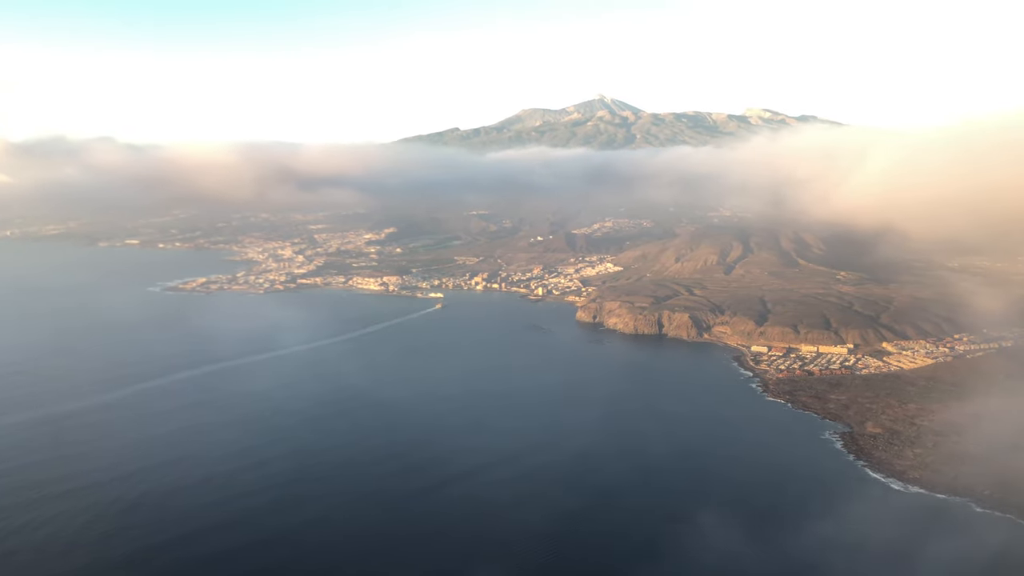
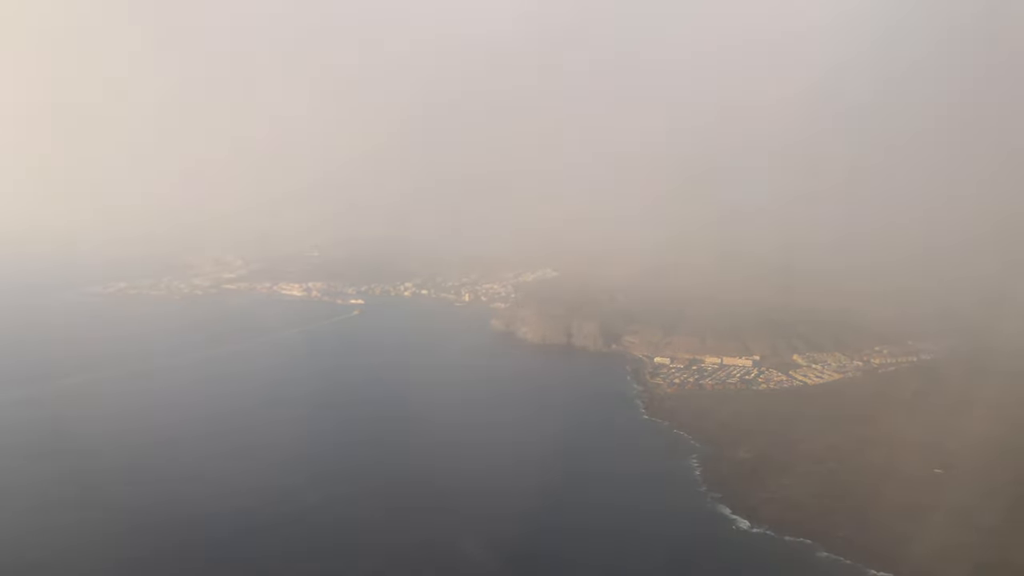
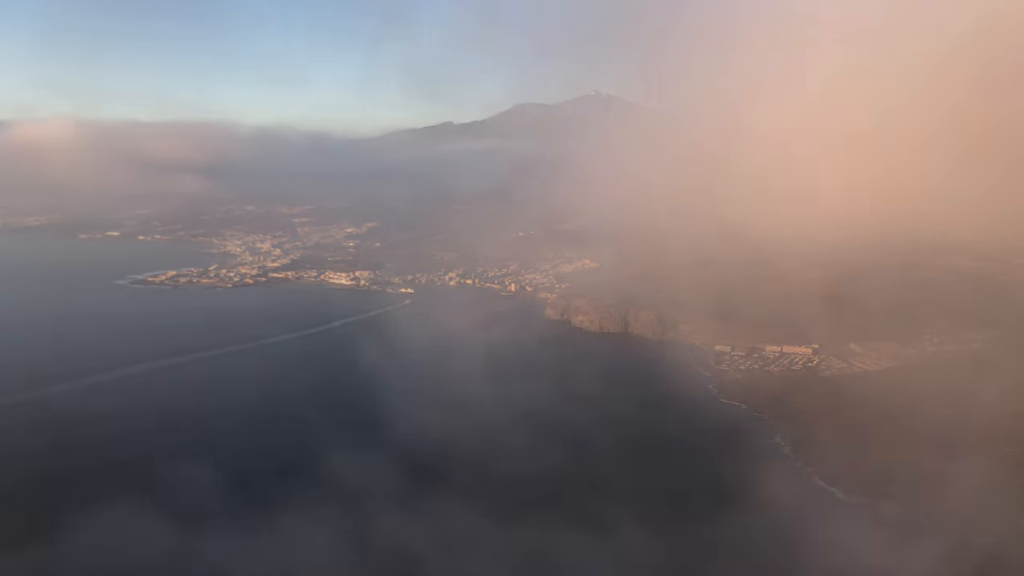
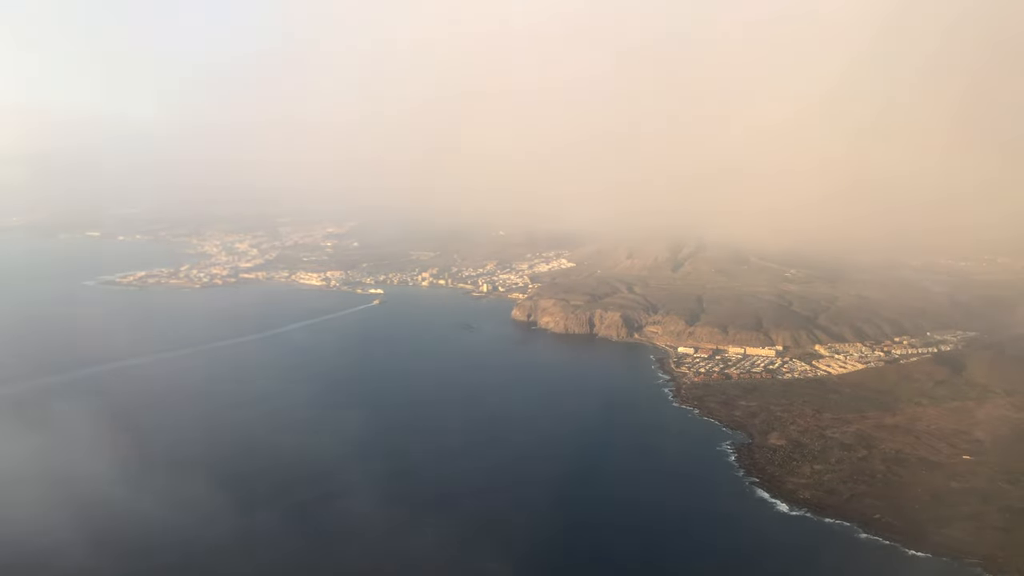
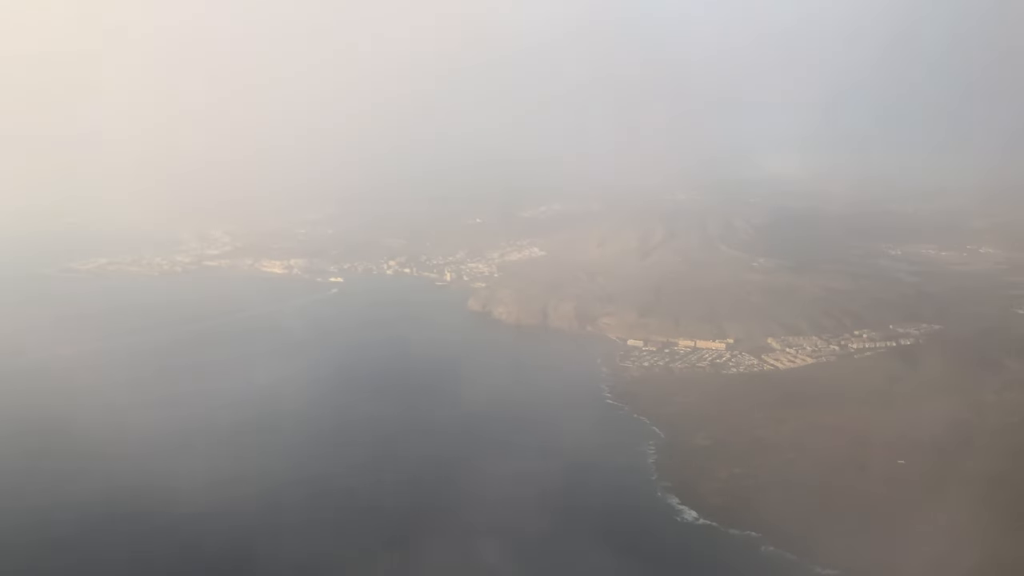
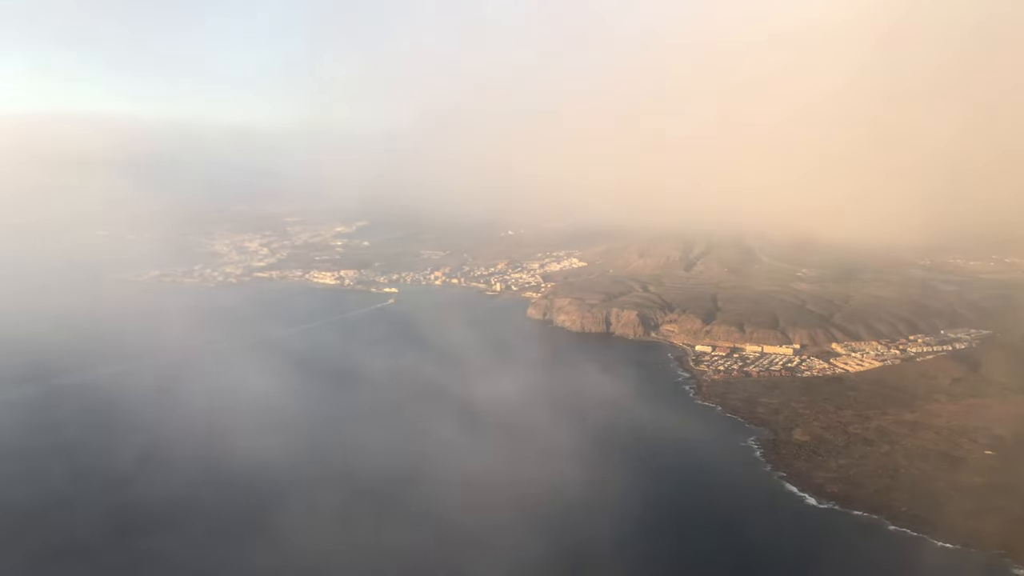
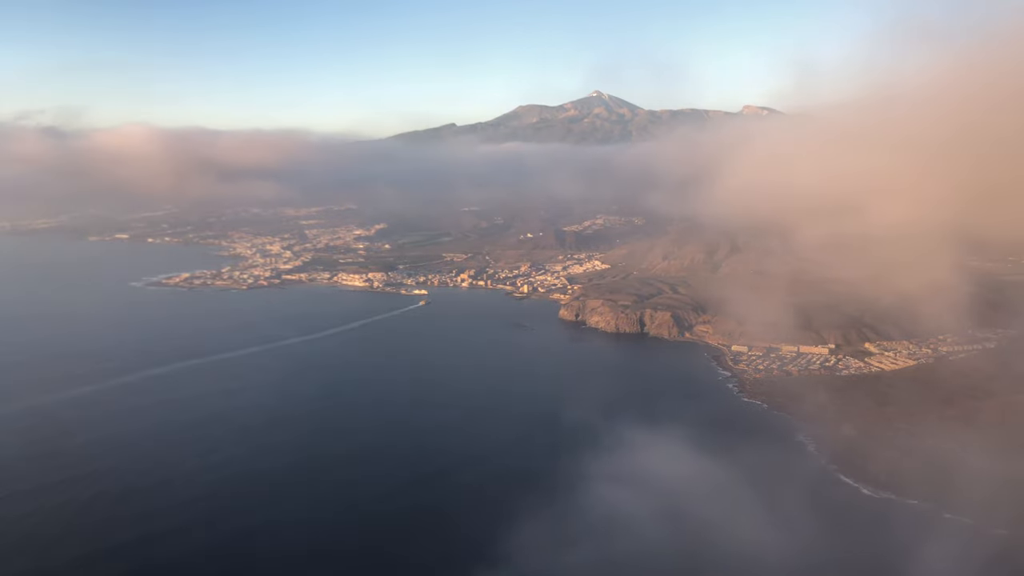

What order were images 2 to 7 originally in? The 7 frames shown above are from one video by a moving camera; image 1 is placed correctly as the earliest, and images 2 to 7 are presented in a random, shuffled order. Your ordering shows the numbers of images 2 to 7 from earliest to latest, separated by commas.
7, 3, 6, 4, 2, 5
